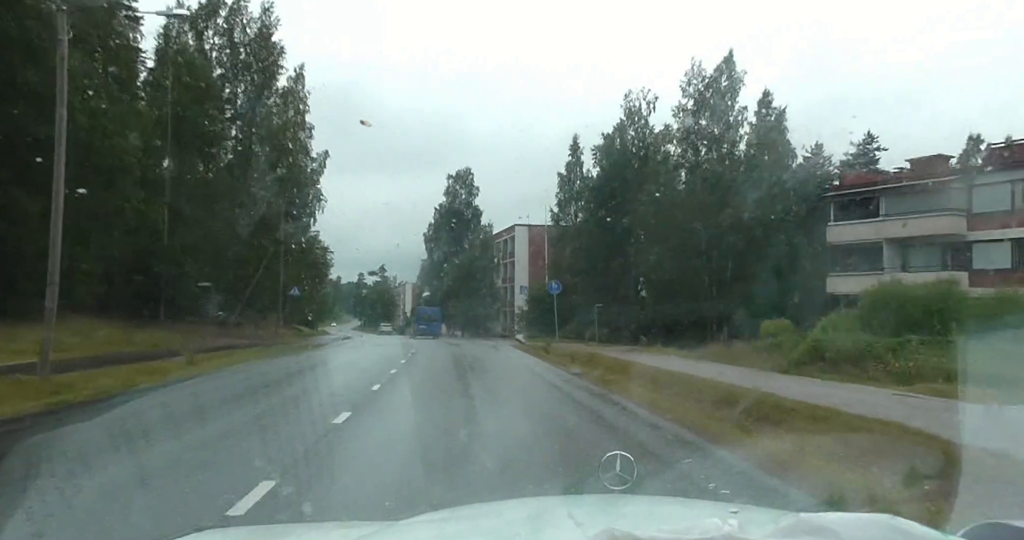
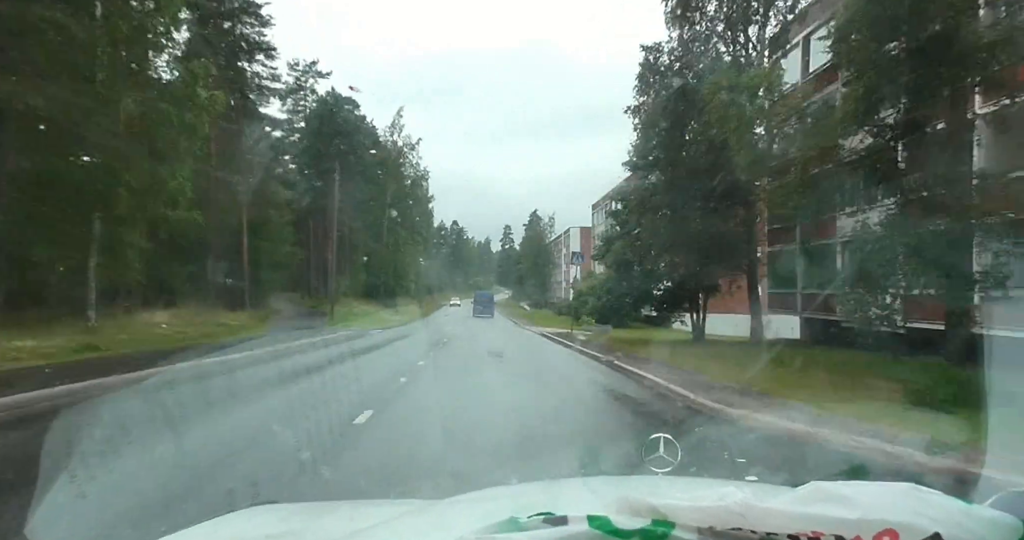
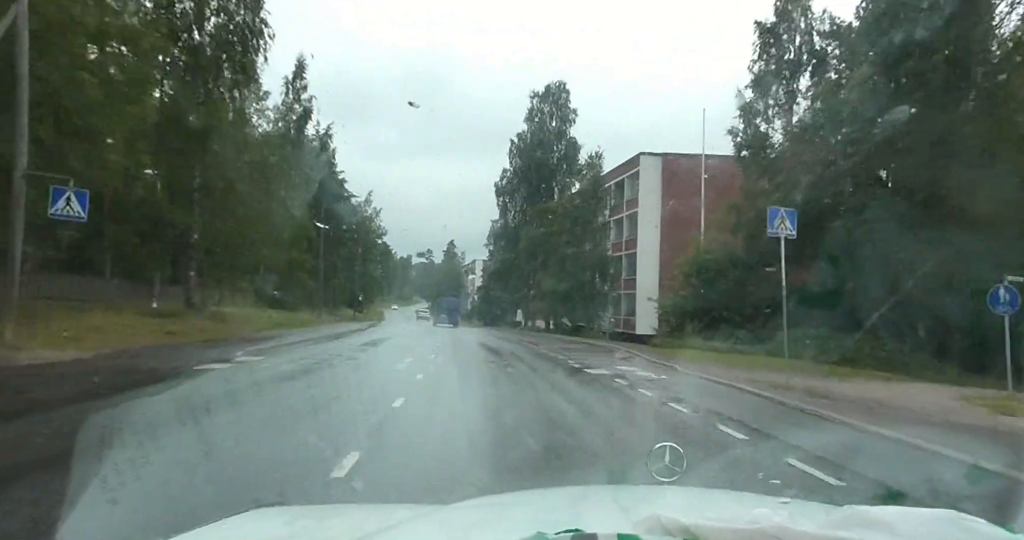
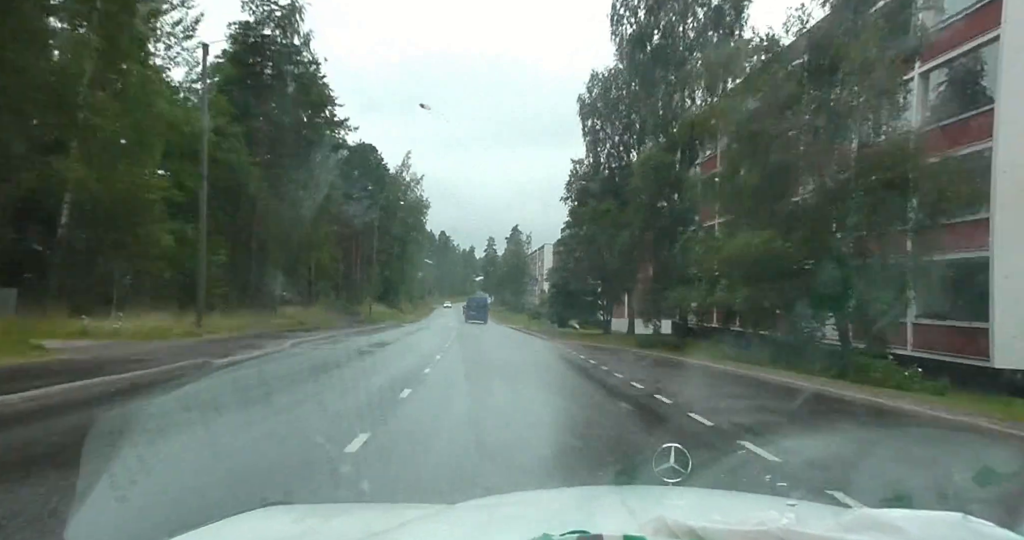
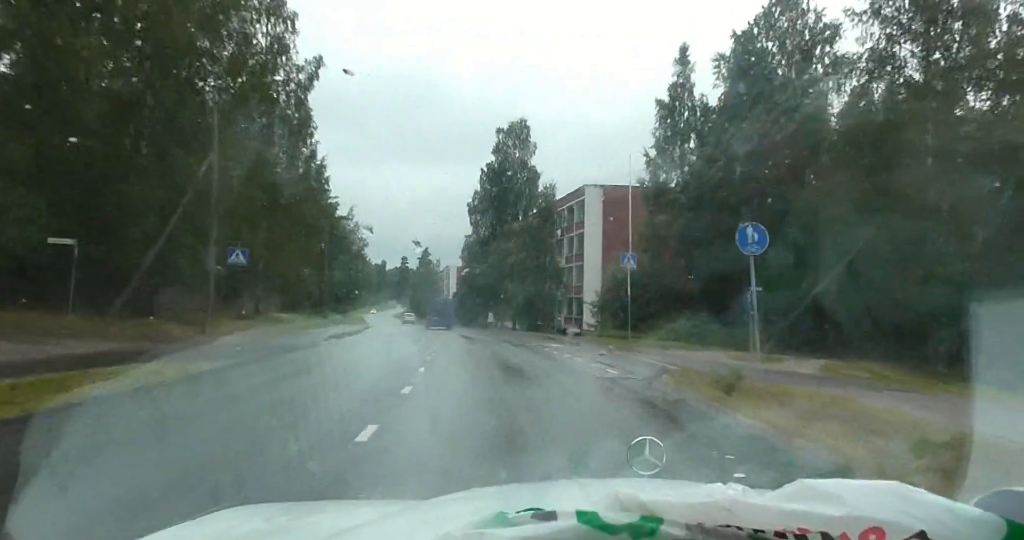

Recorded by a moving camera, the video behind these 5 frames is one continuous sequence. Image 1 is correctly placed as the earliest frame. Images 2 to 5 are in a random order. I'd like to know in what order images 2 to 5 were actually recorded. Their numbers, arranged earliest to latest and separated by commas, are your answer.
5, 3, 4, 2
